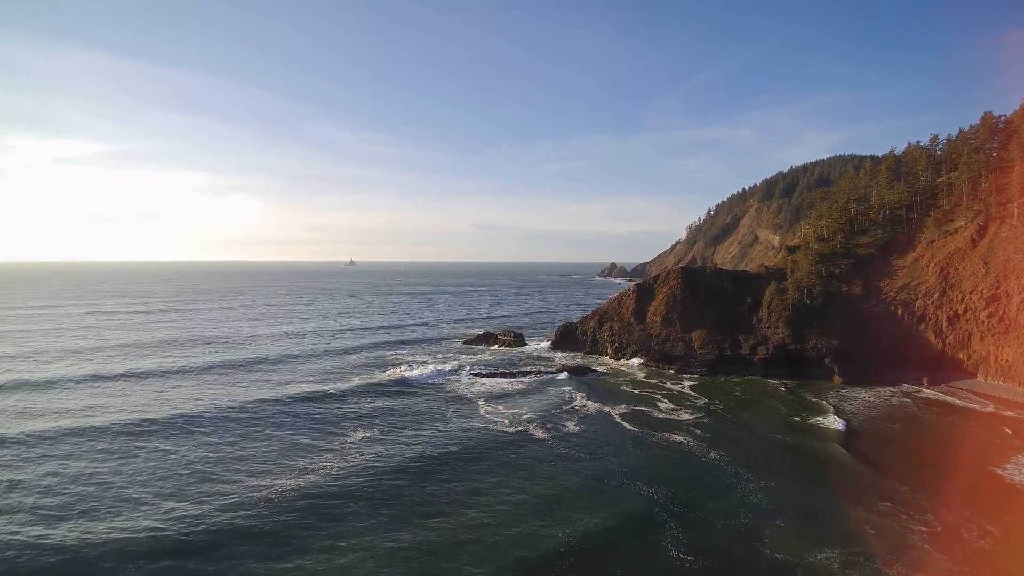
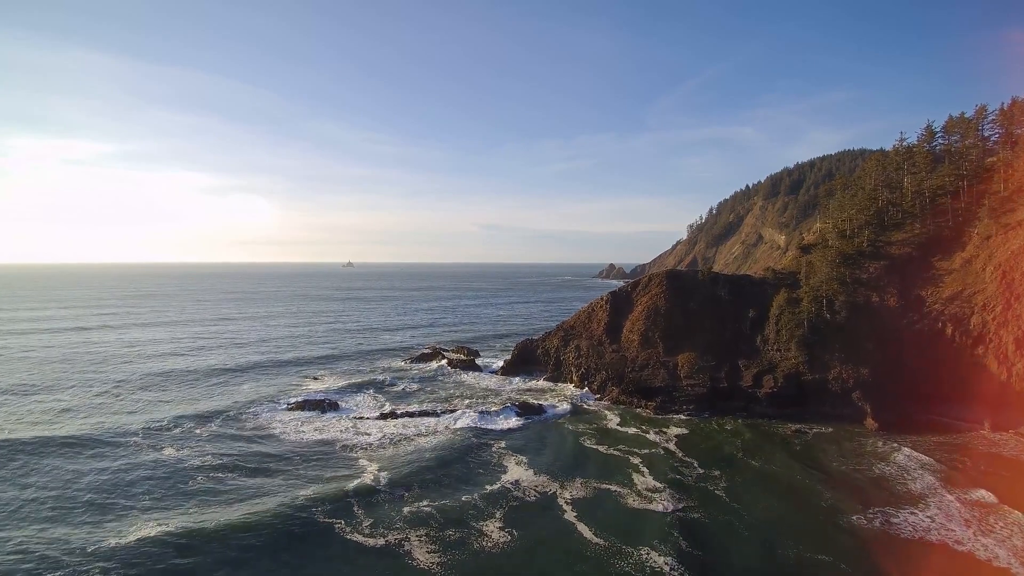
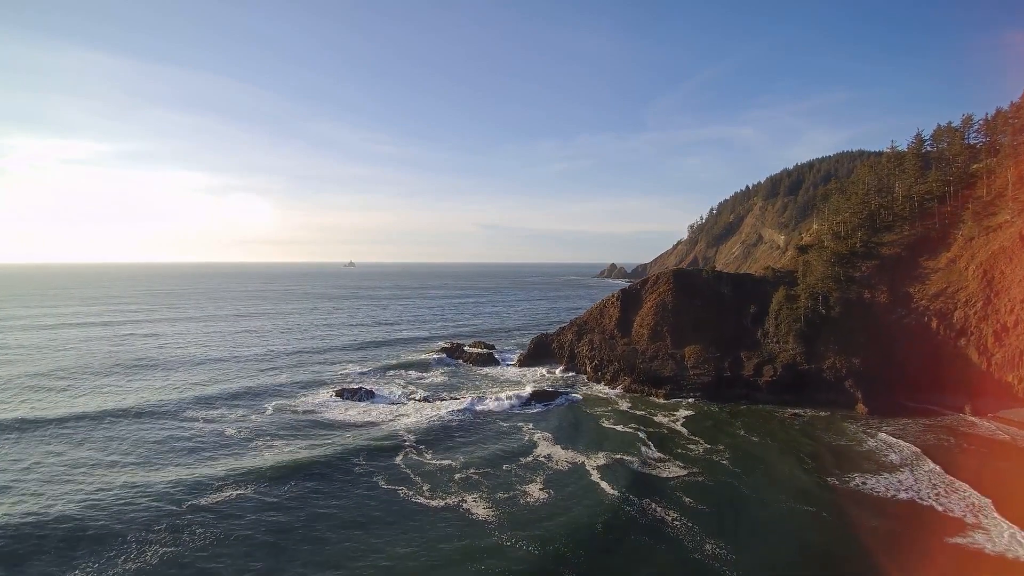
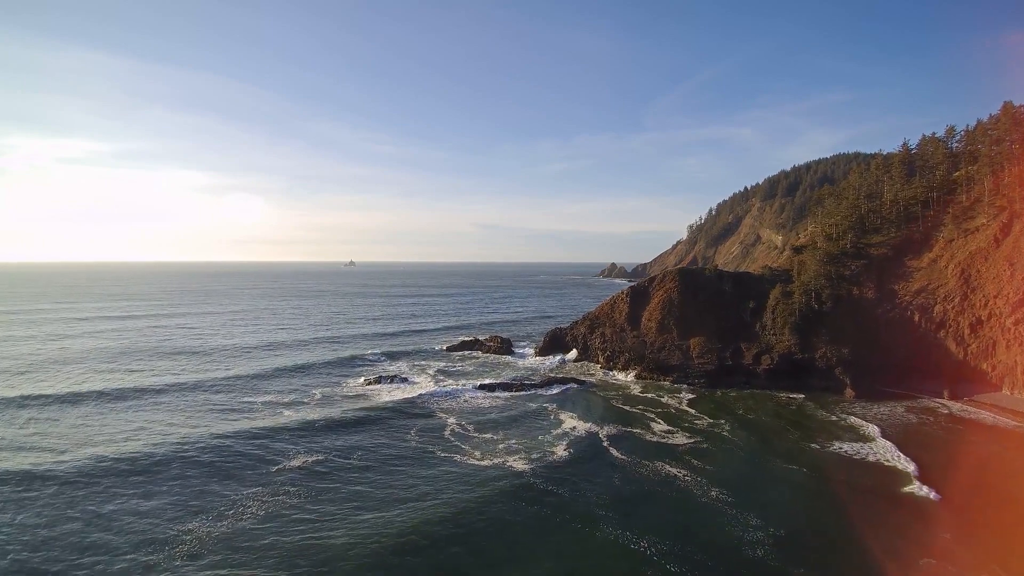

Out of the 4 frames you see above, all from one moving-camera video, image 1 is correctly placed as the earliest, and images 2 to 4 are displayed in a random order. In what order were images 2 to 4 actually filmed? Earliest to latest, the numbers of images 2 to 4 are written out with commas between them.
4, 3, 2
